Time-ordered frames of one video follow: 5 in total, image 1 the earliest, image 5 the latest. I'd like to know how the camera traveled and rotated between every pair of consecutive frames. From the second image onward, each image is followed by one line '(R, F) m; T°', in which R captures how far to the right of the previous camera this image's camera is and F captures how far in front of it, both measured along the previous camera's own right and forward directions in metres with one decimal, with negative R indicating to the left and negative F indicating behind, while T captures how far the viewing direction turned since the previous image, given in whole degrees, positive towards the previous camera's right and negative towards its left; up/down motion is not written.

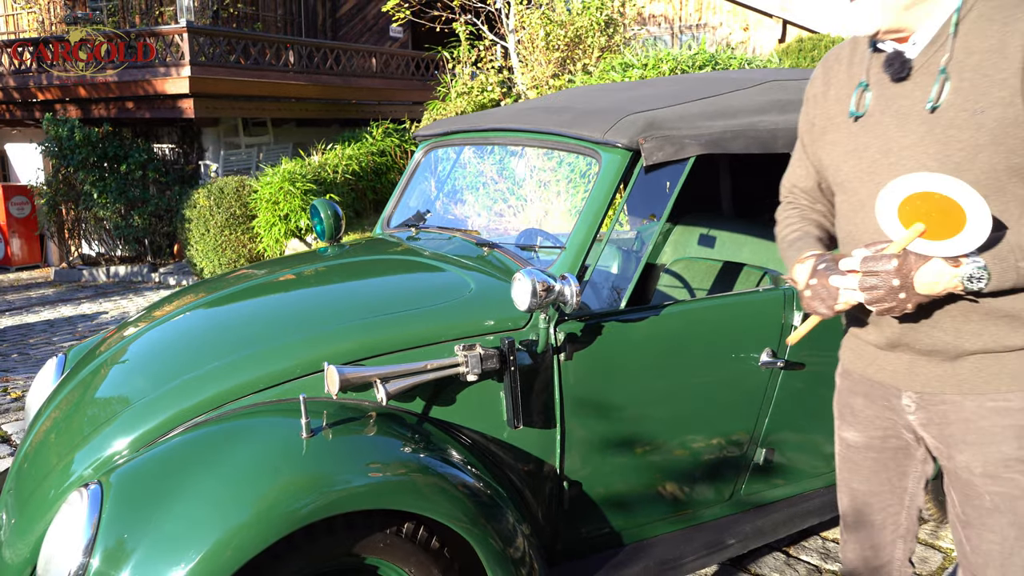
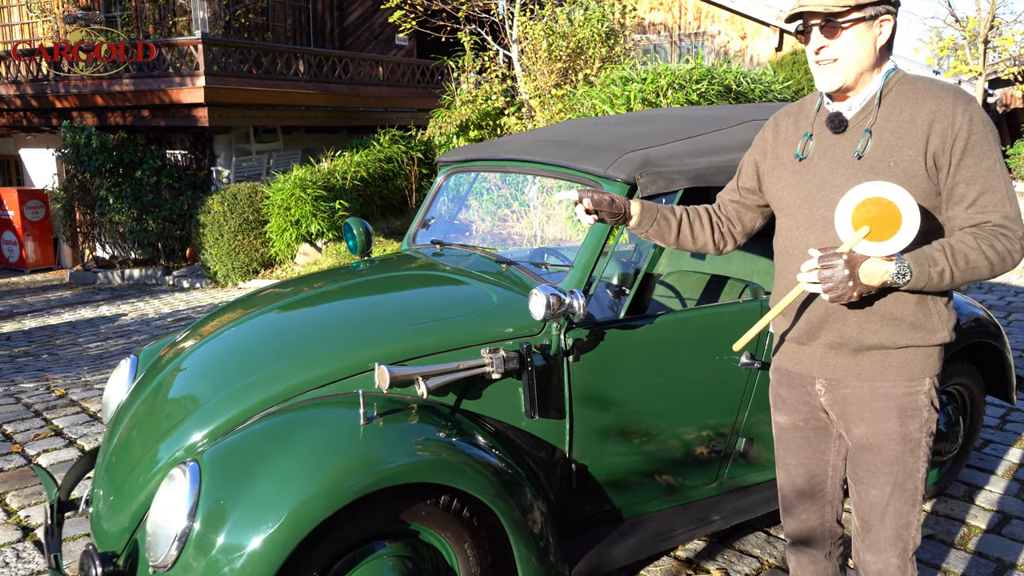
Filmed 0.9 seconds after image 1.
(0.0, -0.4) m; 0°
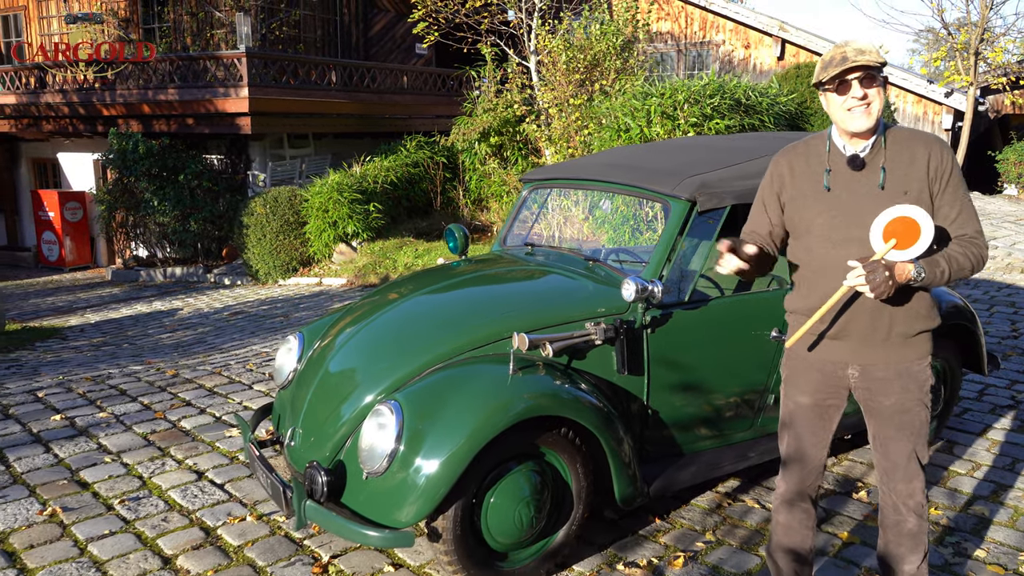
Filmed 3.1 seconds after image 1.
(-0.4, -0.9) m; 0°
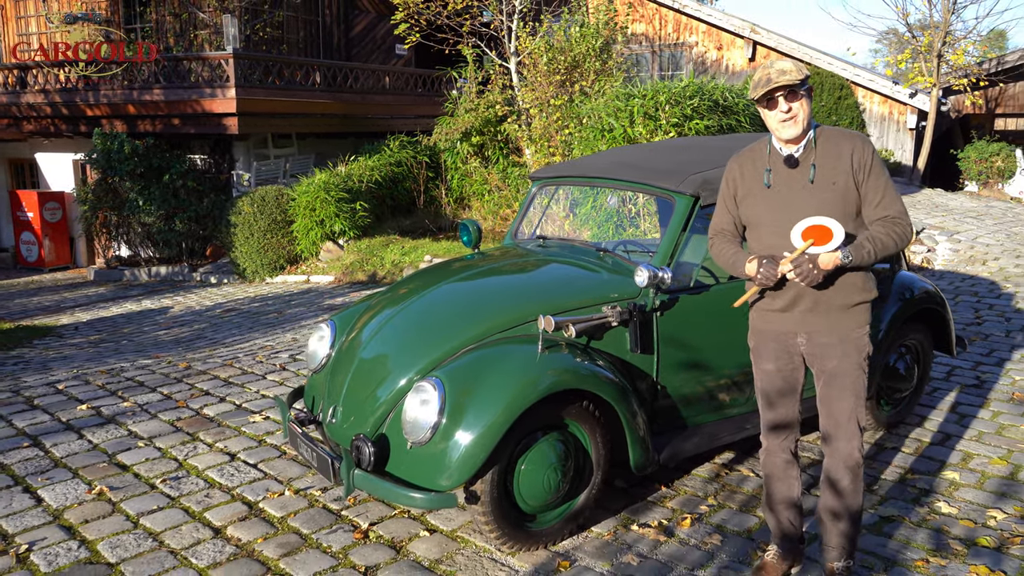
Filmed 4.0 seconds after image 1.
(-0.2, -0.3) m; +2°
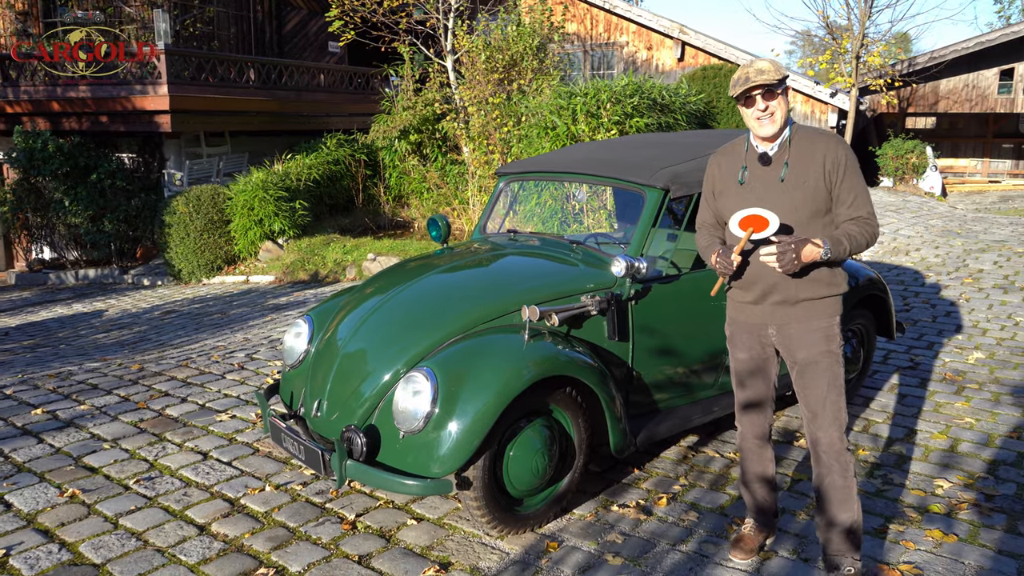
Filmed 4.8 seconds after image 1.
(-0.2, -0.1) m; +5°
